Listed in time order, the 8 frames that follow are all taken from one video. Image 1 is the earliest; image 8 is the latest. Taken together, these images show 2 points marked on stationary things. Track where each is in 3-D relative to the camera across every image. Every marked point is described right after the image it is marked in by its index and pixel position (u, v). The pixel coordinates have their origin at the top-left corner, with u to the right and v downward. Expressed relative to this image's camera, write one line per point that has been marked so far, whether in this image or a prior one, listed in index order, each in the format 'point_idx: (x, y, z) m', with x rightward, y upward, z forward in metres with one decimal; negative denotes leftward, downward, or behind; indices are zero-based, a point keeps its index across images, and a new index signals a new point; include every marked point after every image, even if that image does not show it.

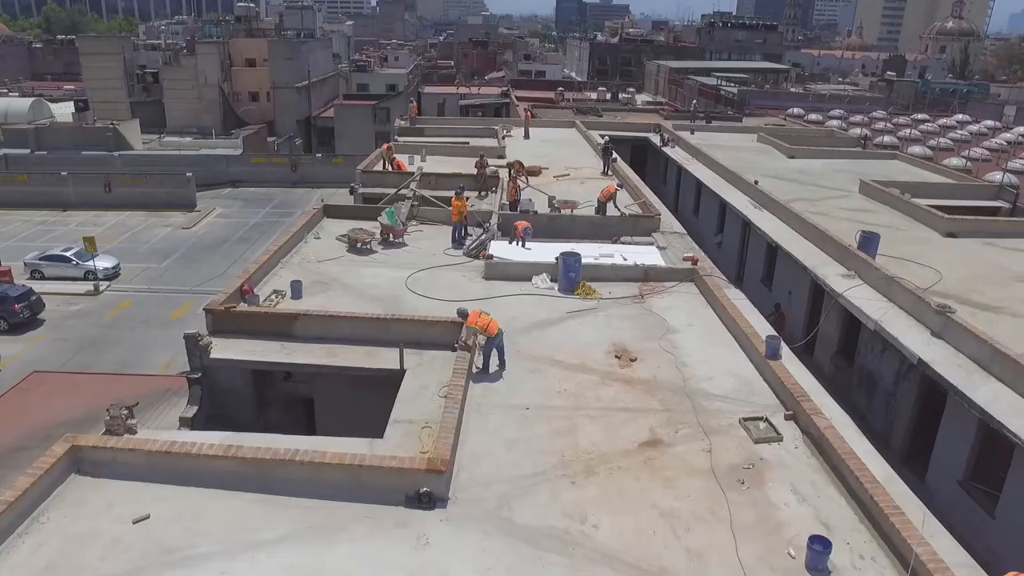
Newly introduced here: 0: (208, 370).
0: (-5.8, -1.6, +14.1) m
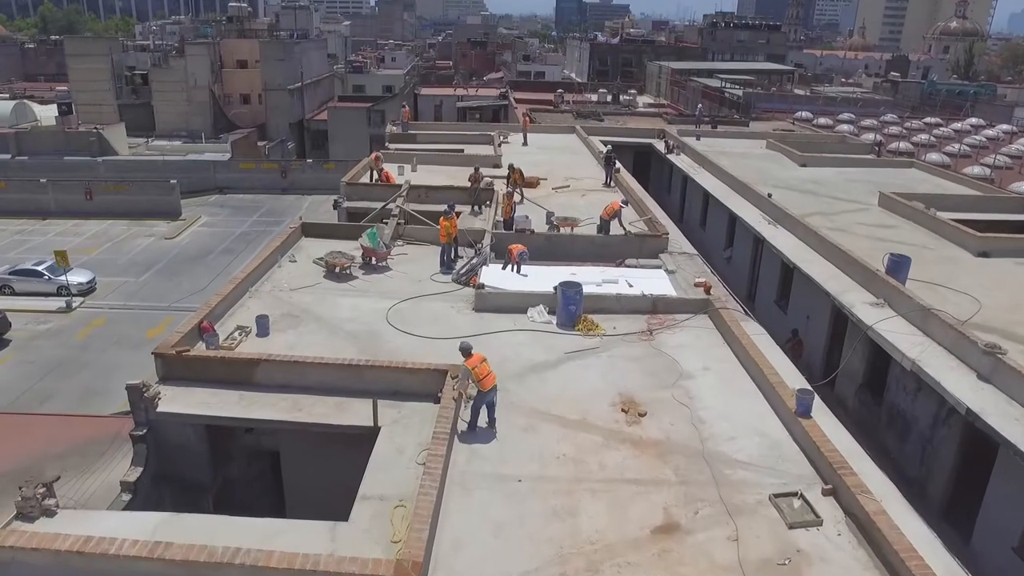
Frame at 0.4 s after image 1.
0: (-6.0, -2.3, +12.3) m
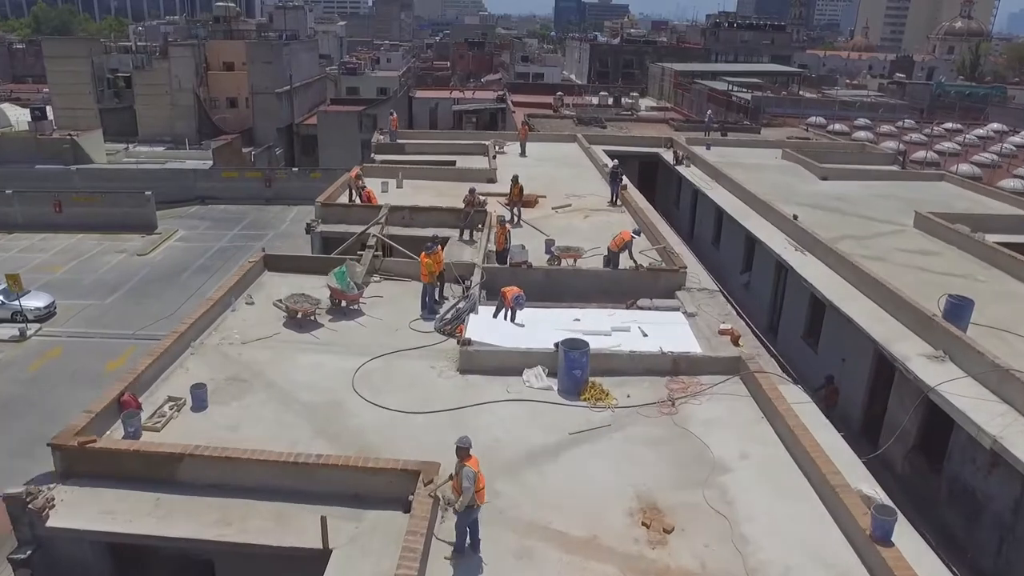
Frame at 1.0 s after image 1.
0: (-6.1, -3.3, +9.6) m
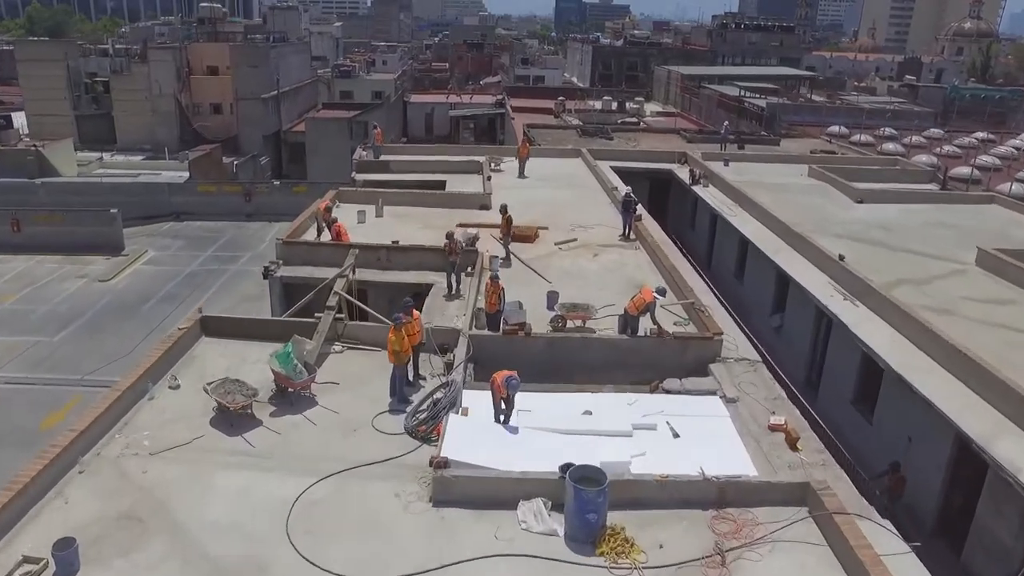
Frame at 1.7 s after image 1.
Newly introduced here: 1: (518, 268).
0: (-6.2, -4.7, +6.2) m
1: (+0.2, +0.5, +18.7) m
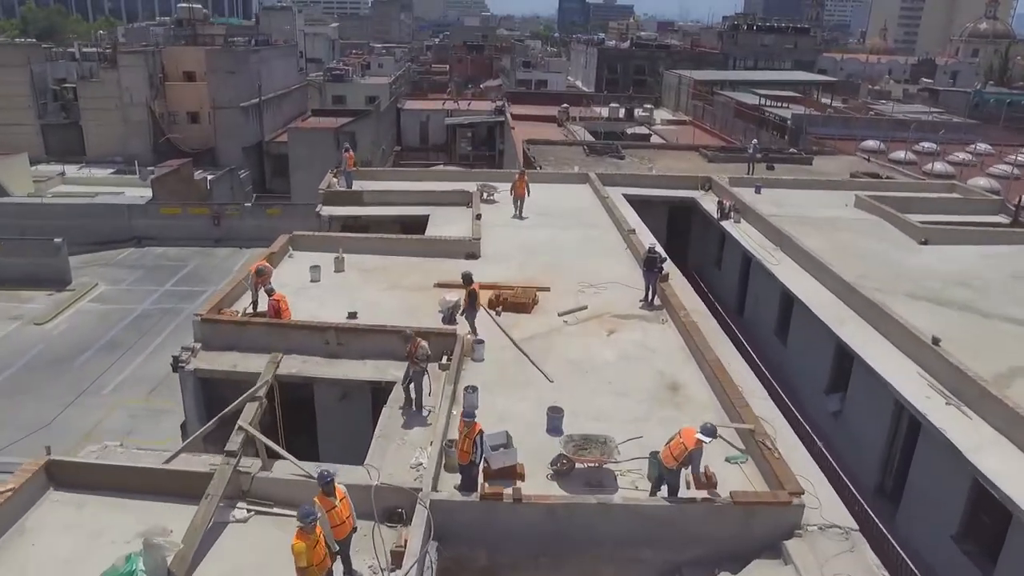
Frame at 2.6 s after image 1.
0: (-6.5, -6.5, +1.7) m
1: (0.0, -1.3, +14.1) m
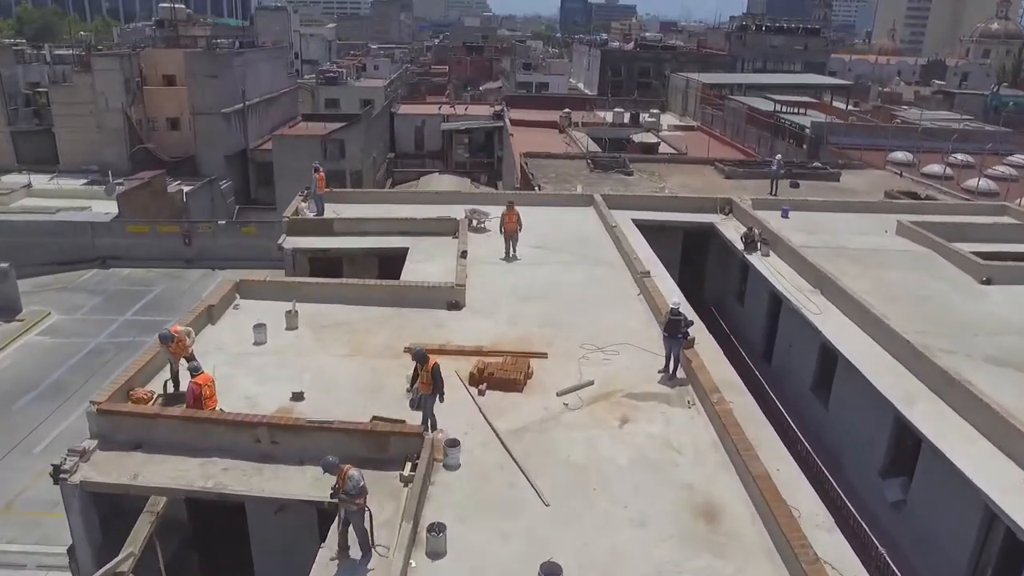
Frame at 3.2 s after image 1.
0: (-6.7, -7.8, -1.6) m
1: (-0.3, -2.6, +10.8) m
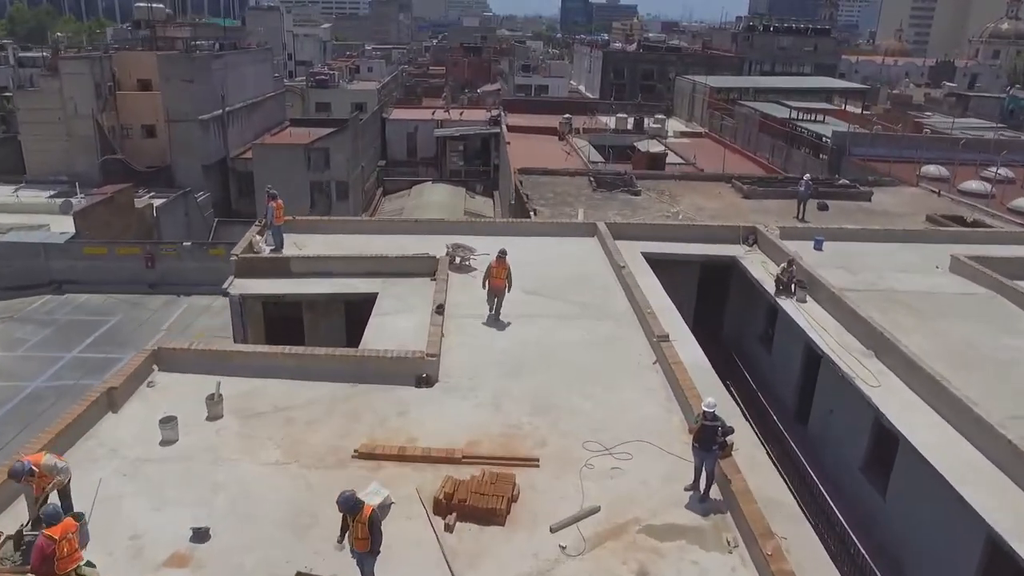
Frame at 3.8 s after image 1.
0: (-7.0, -9.0, -4.9) m
1: (-0.6, -3.8, +7.5) m
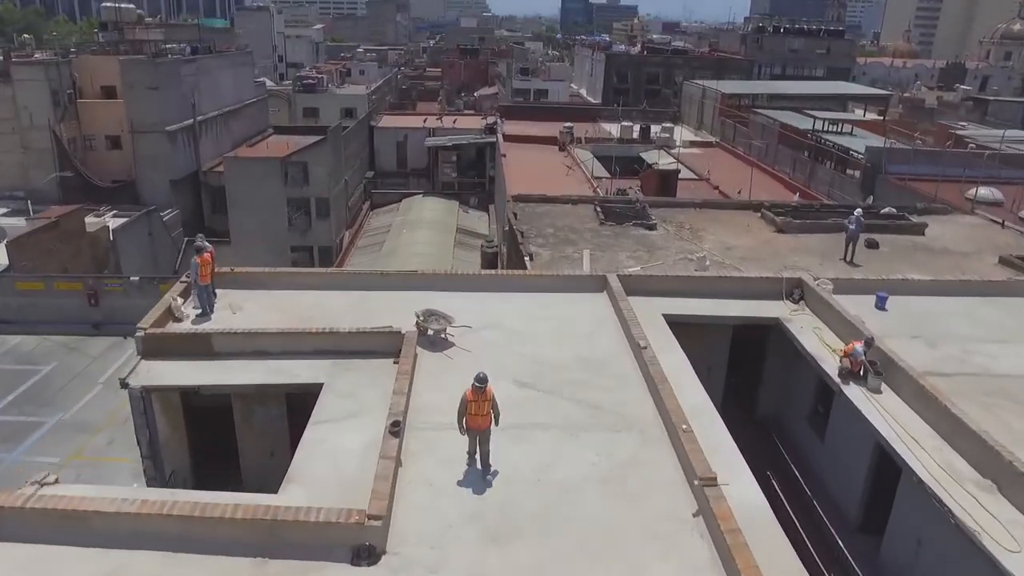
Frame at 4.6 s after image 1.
0: (-7.3, -10.6, -9.1) m
1: (-0.8, -5.5, +3.3) m
